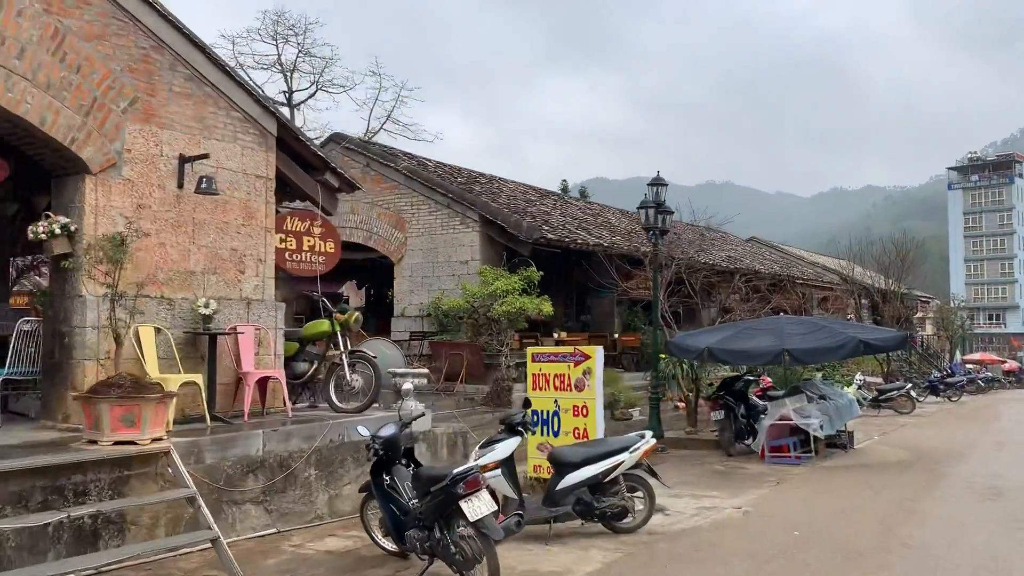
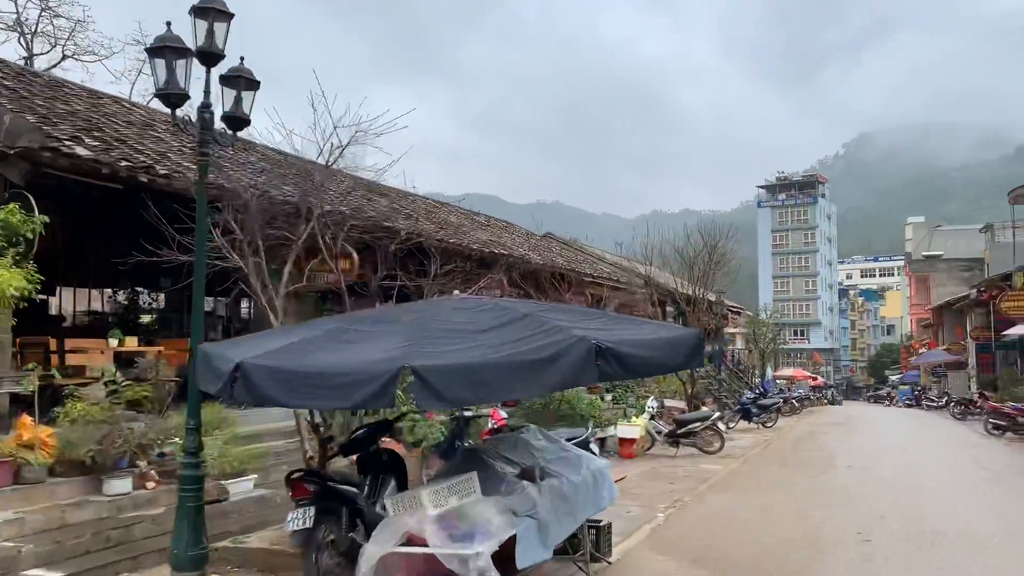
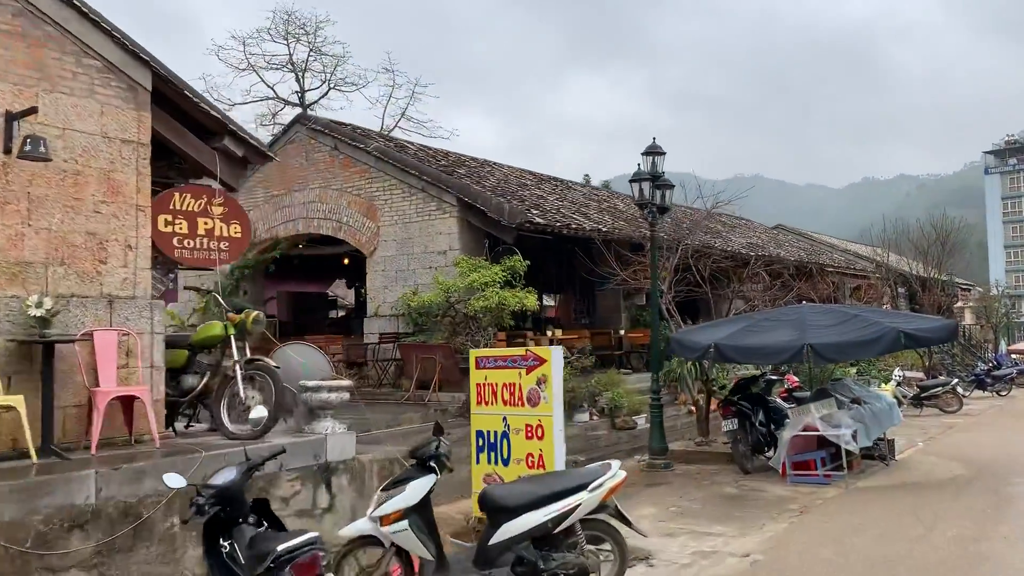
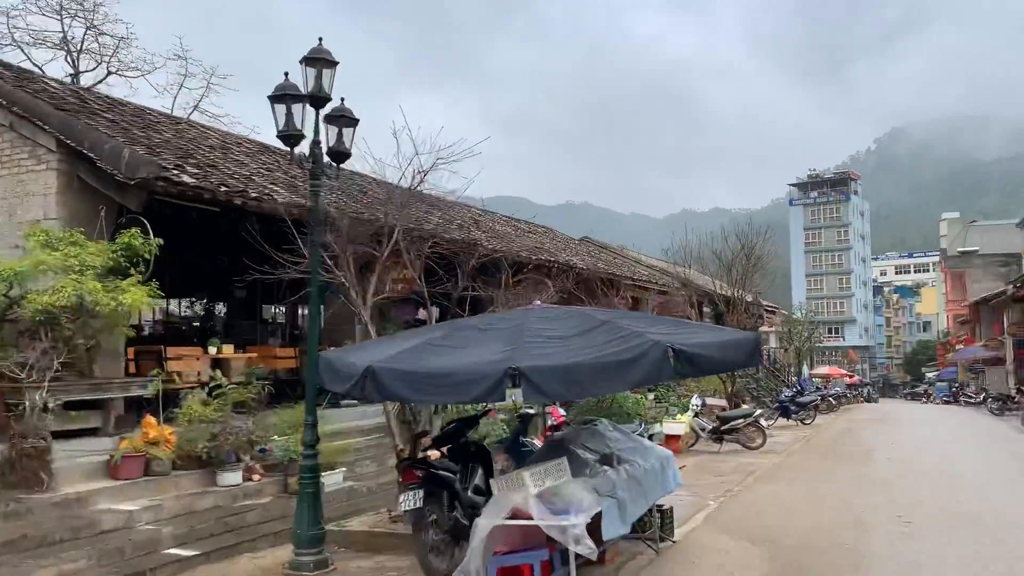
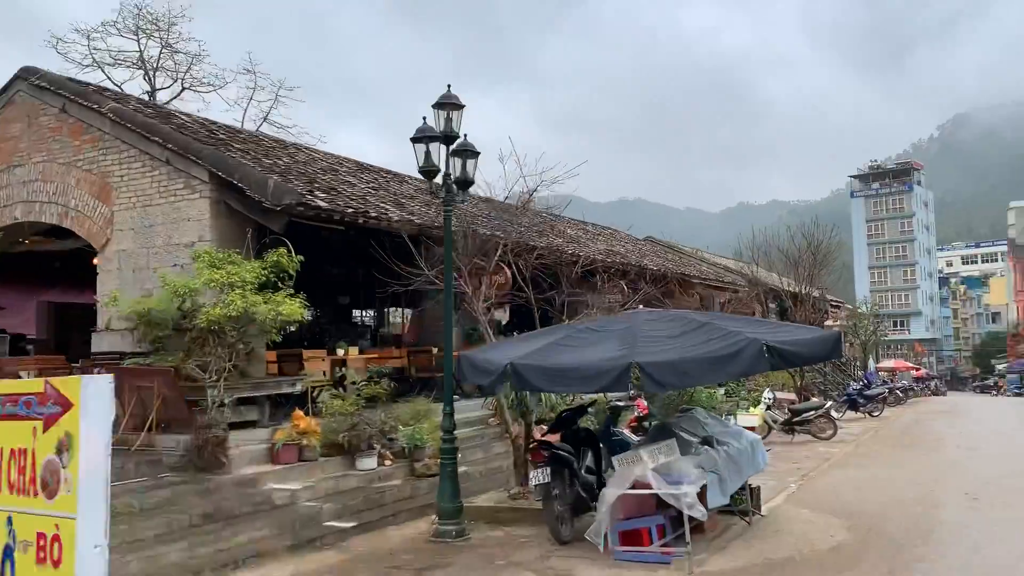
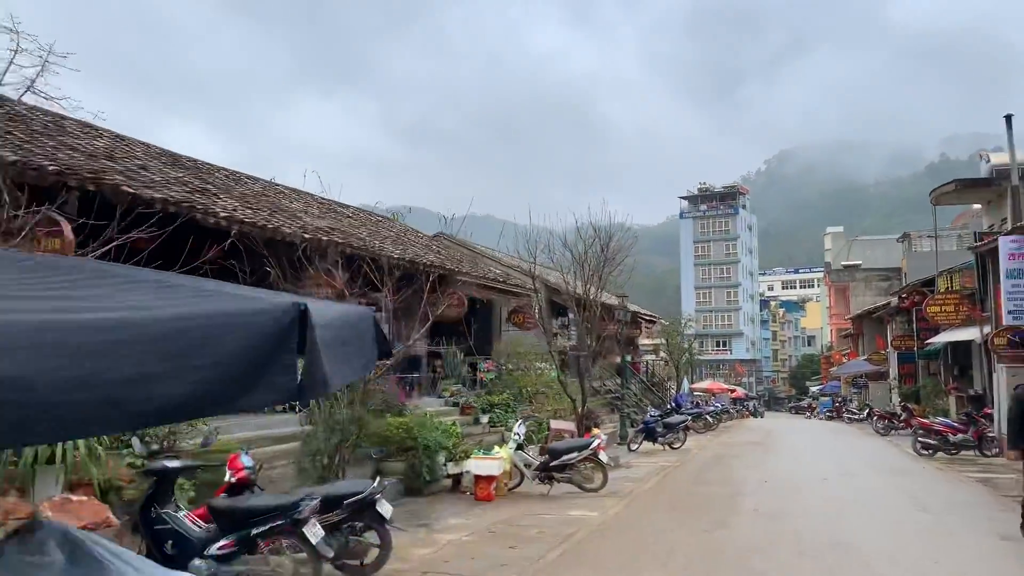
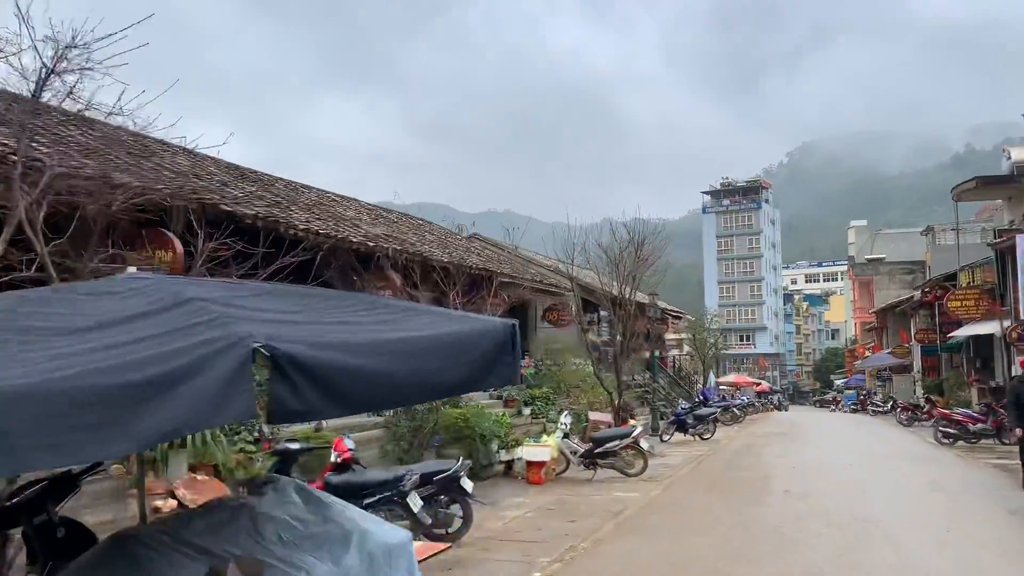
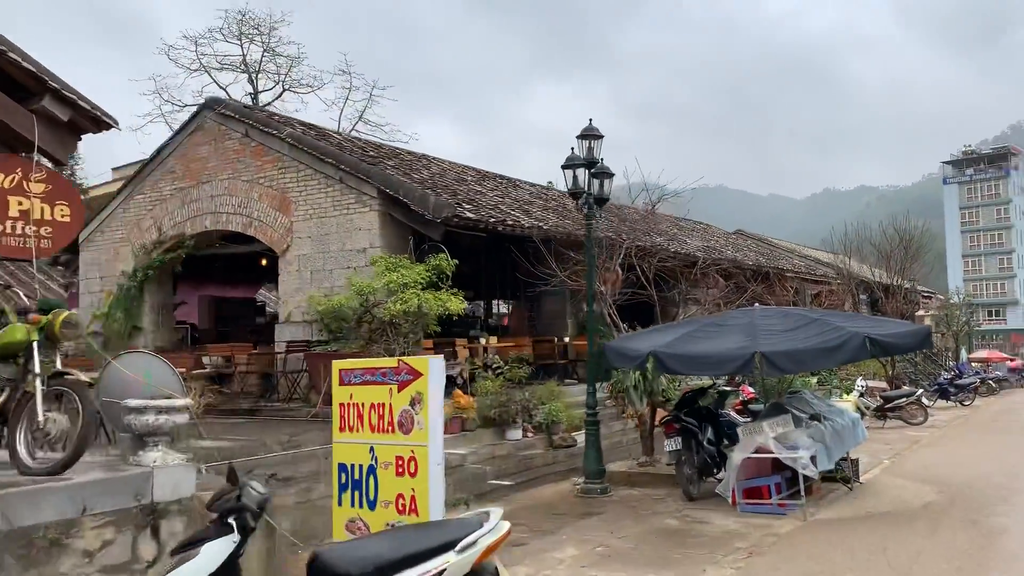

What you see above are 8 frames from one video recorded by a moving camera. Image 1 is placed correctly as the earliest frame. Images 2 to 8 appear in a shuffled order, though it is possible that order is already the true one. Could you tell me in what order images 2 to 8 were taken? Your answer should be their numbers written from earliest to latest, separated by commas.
3, 8, 5, 4, 2, 7, 6
